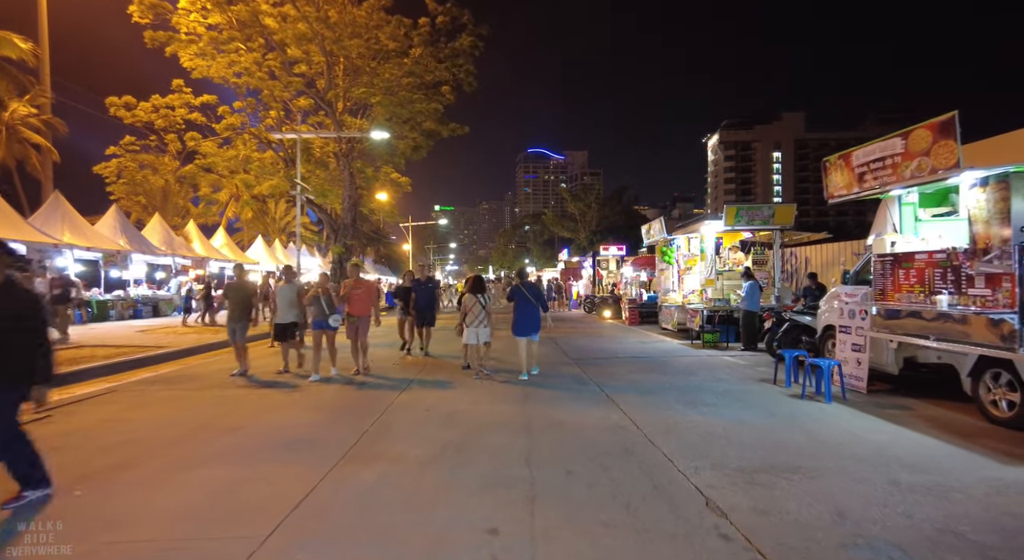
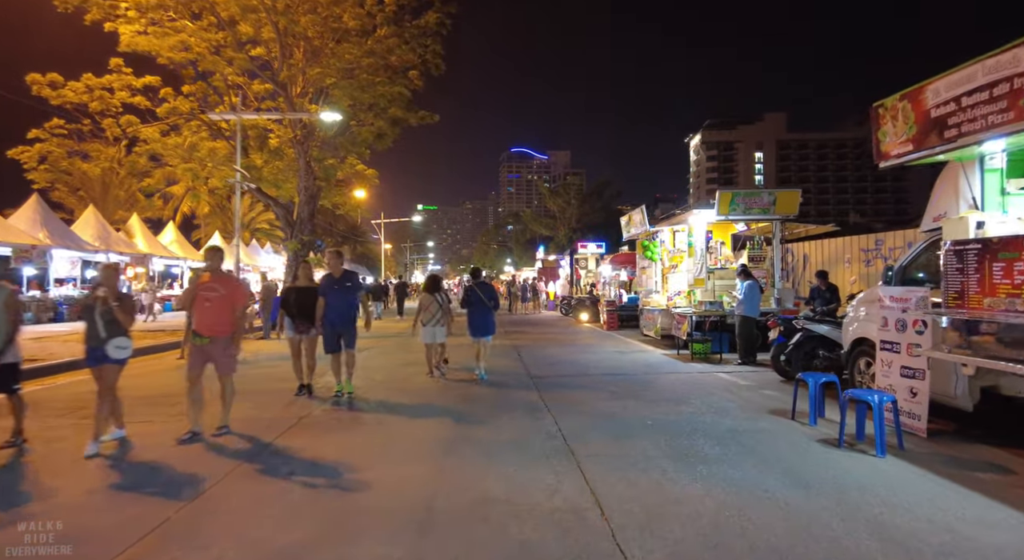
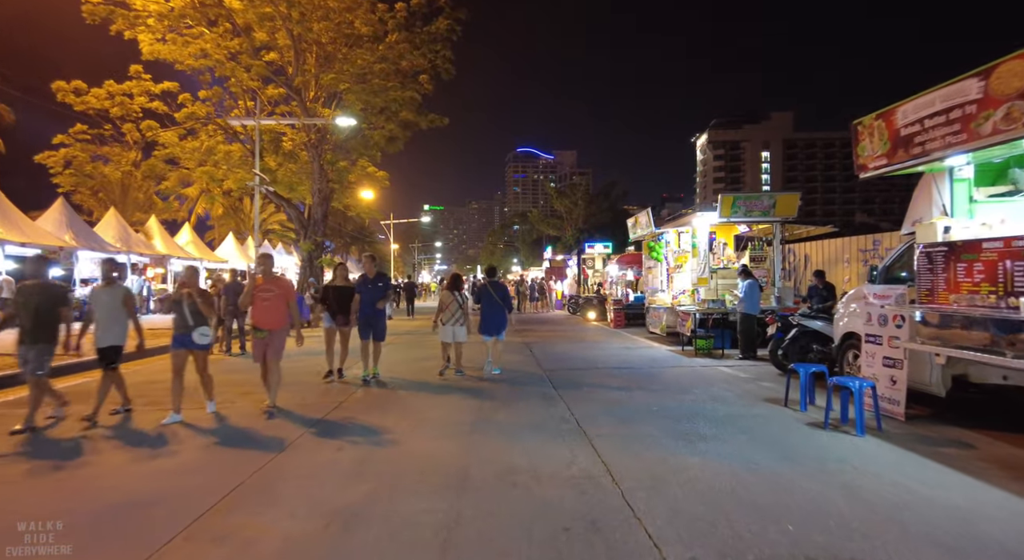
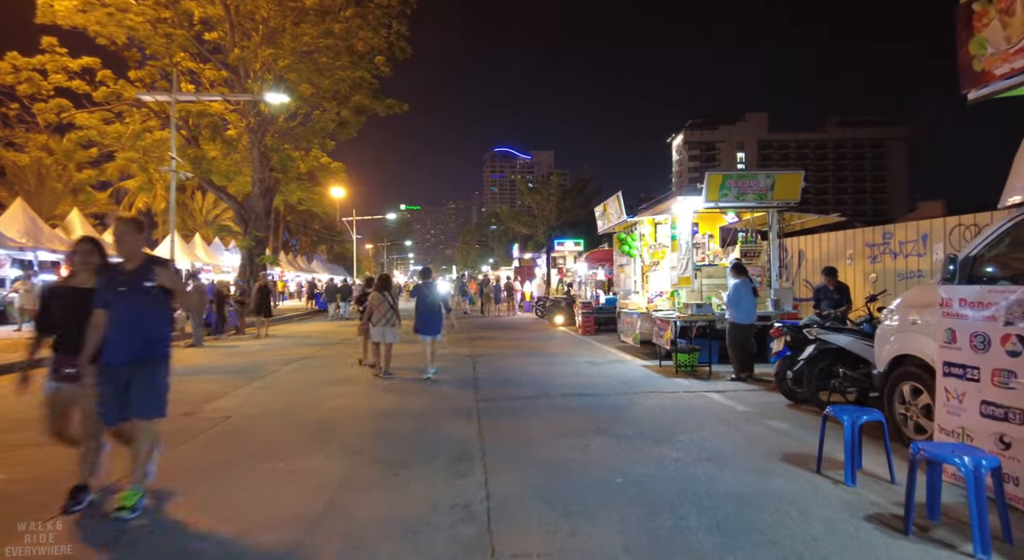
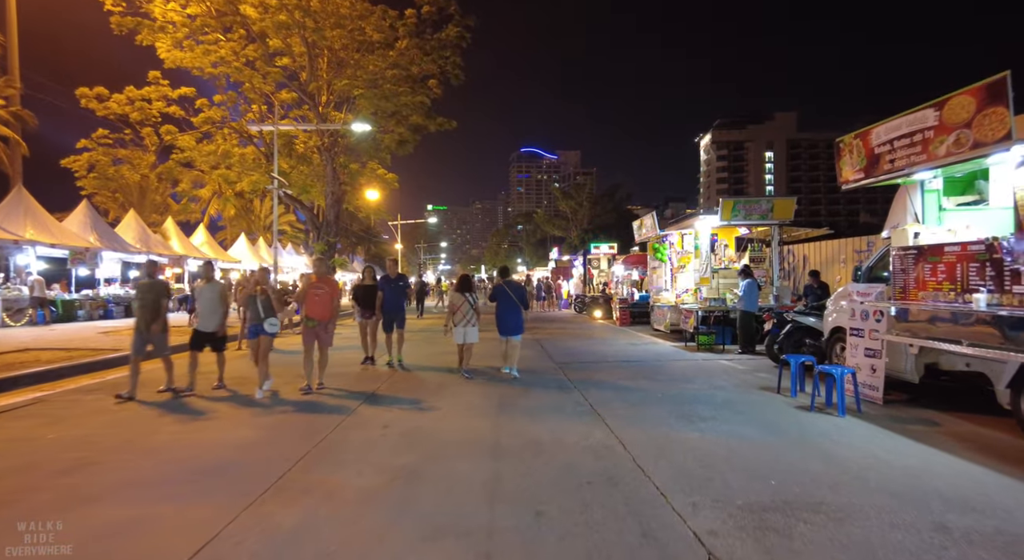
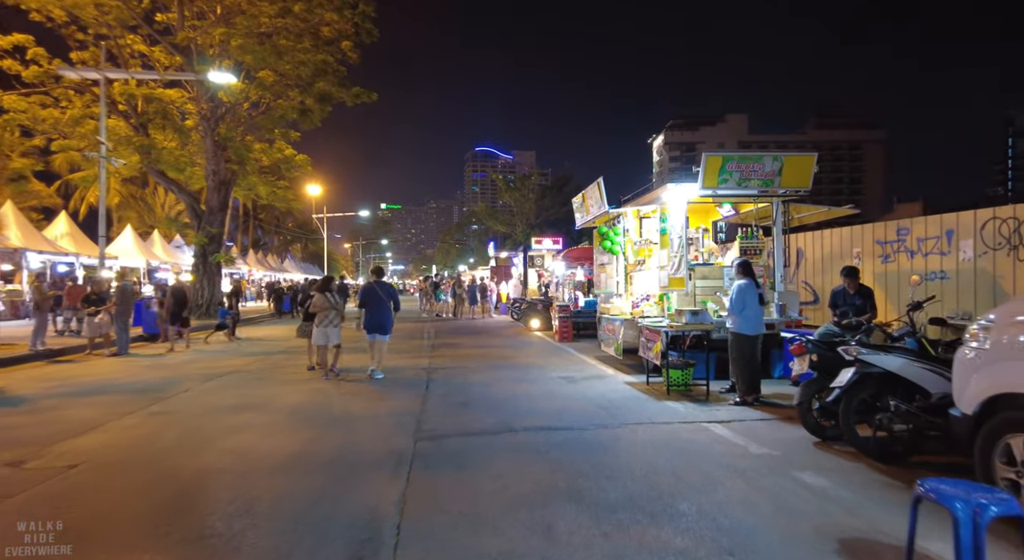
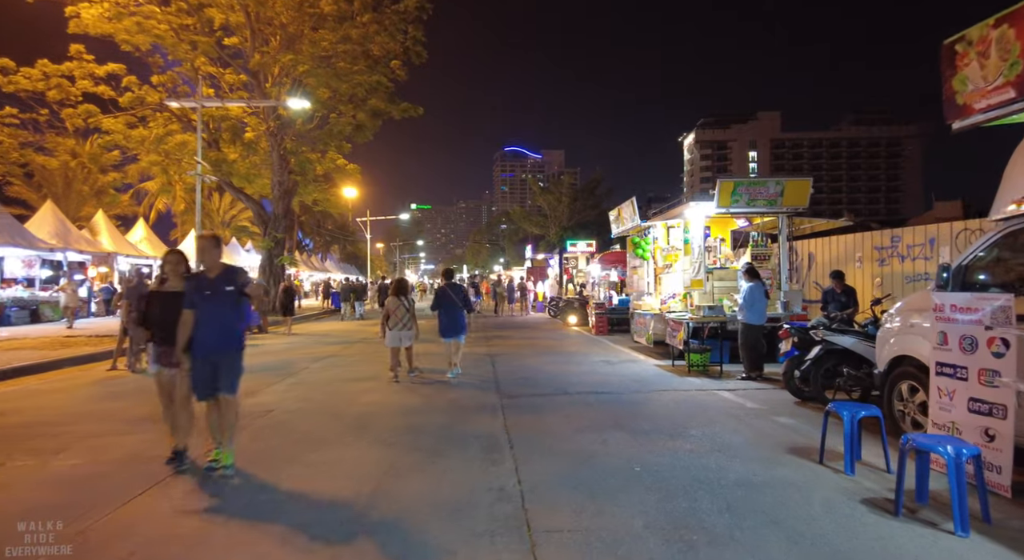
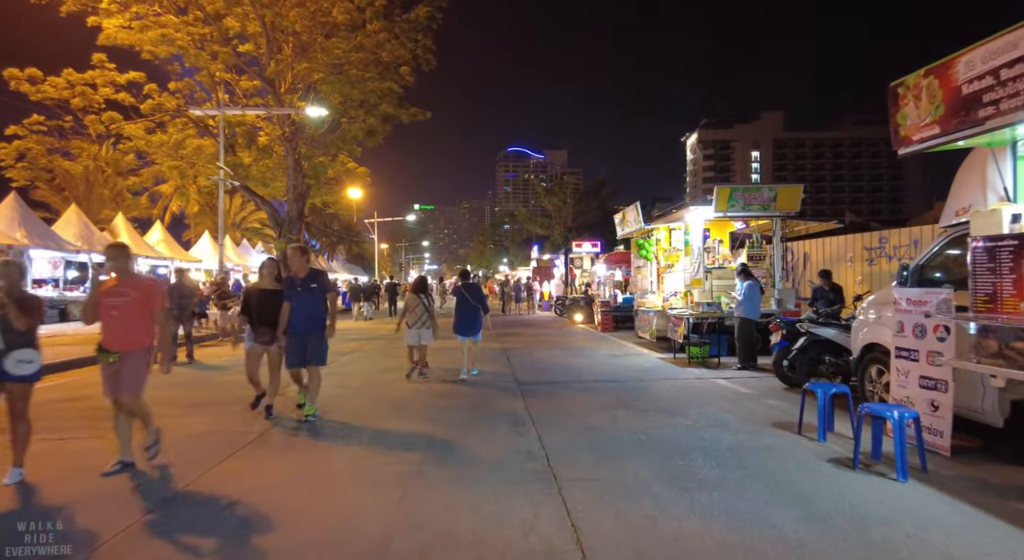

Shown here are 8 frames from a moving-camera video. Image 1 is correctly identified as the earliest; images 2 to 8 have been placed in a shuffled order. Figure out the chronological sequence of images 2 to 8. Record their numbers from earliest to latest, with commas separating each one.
5, 3, 2, 8, 7, 4, 6
